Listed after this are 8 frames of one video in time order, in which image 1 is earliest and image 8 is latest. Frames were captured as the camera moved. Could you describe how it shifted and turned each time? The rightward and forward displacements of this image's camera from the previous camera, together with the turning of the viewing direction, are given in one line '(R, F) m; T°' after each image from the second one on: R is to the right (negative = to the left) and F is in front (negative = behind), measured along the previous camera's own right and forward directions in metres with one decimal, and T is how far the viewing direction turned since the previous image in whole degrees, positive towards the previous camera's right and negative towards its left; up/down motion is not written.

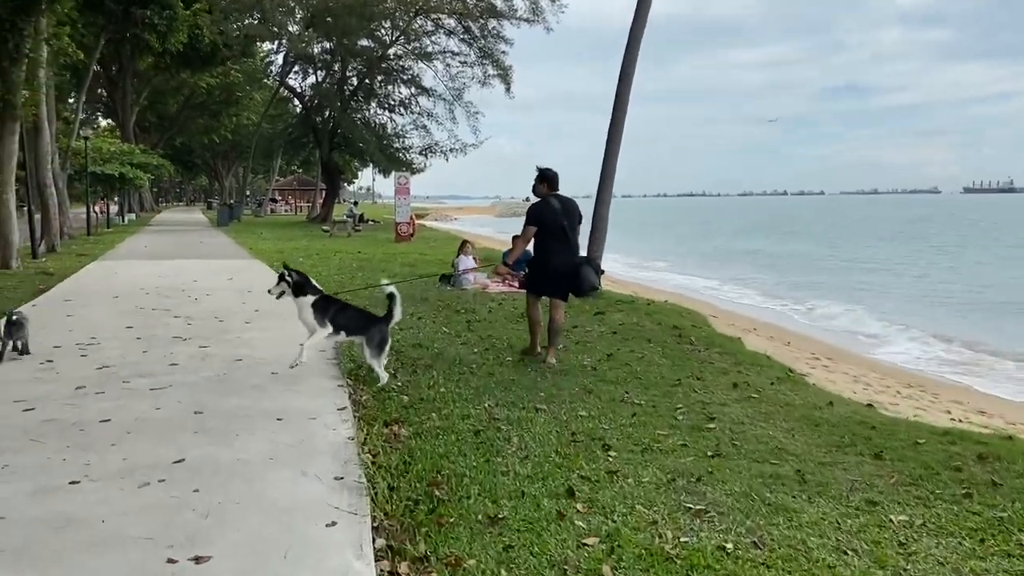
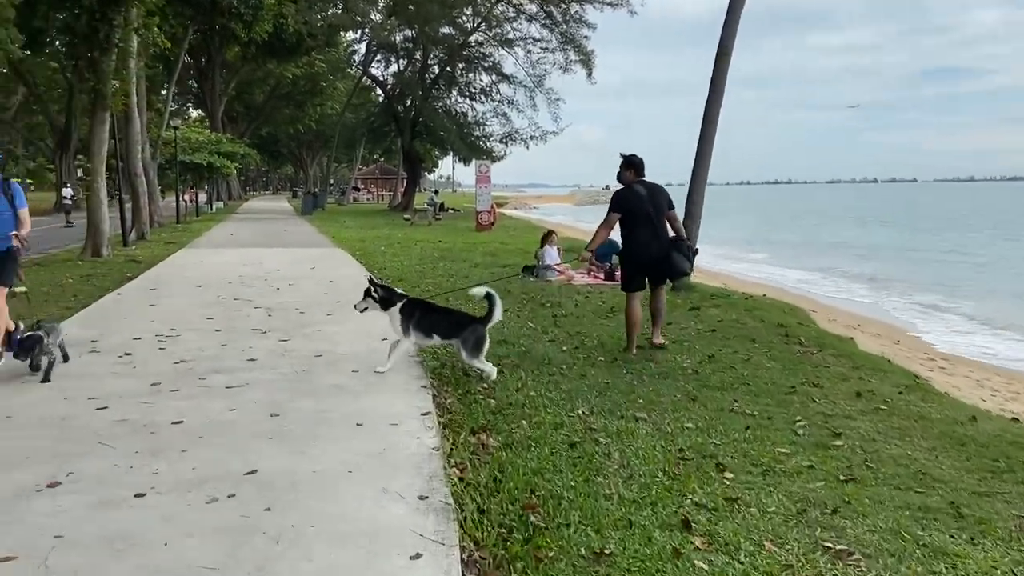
(-0.1, +0.5) m; -5°
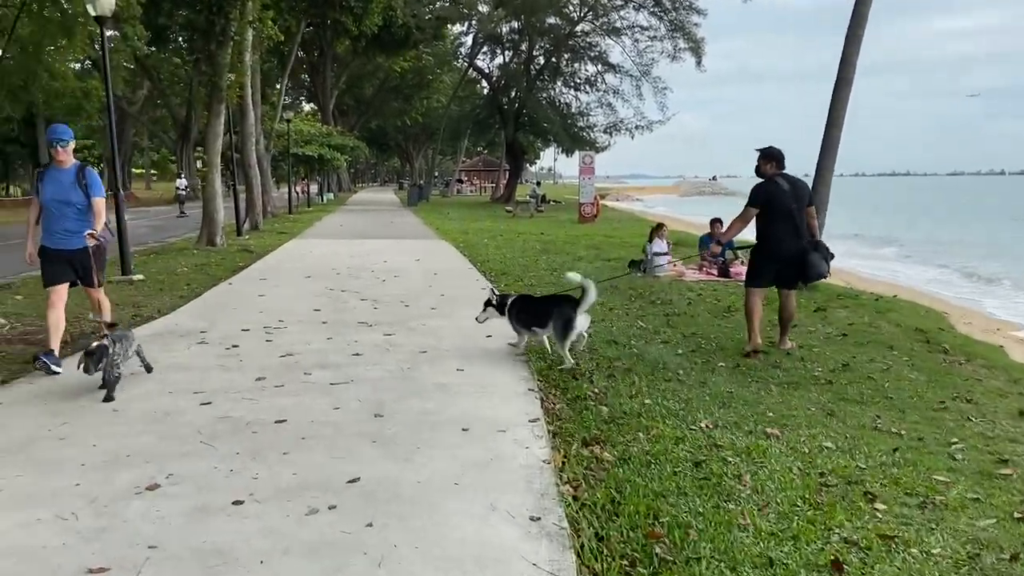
(-0.1, +0.4) m; -7°
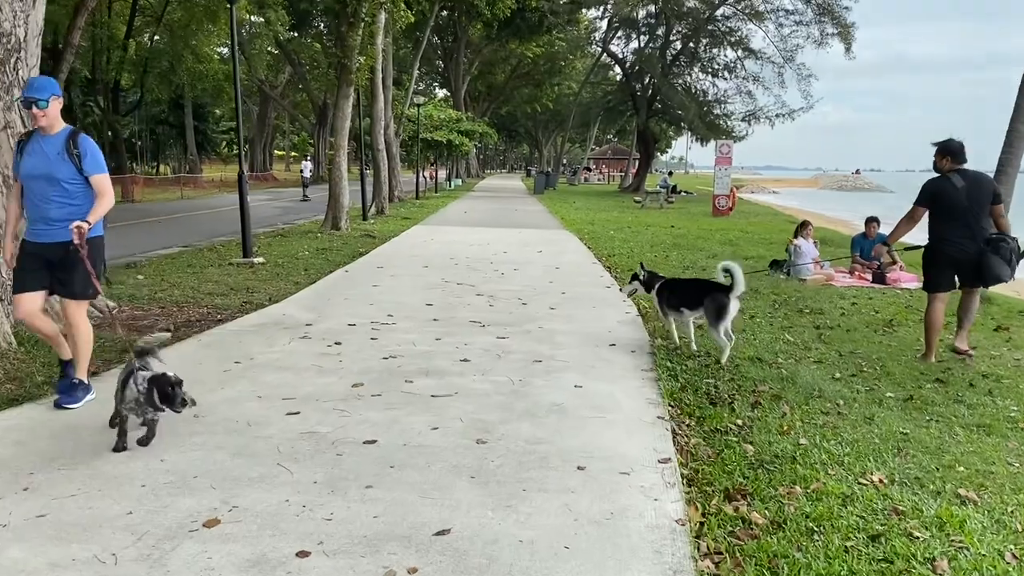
(0.0, +0.8) m; -8°
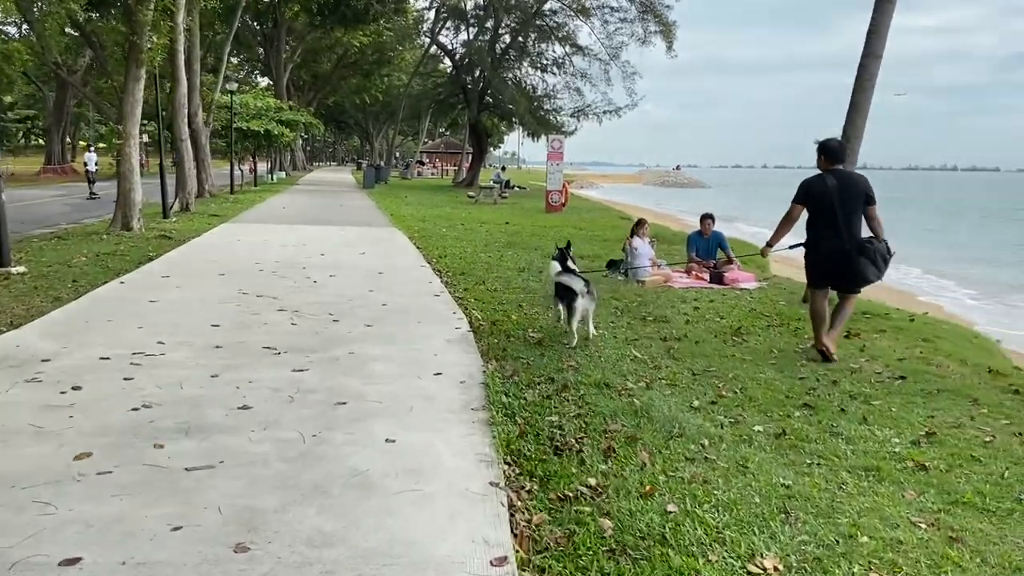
(+0.2, +1.2) m; +11°
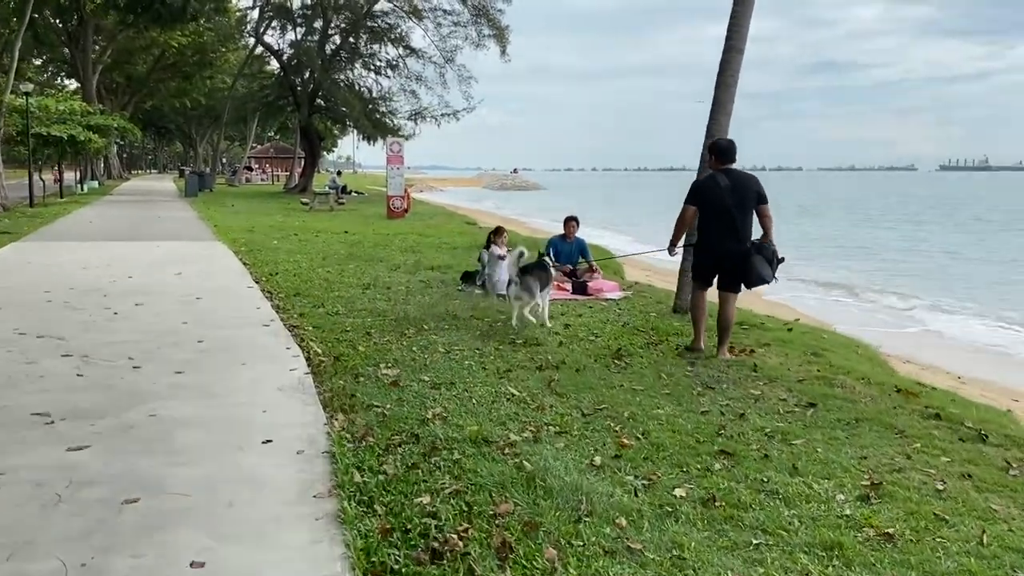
(0.0, +1.1) m; +10°
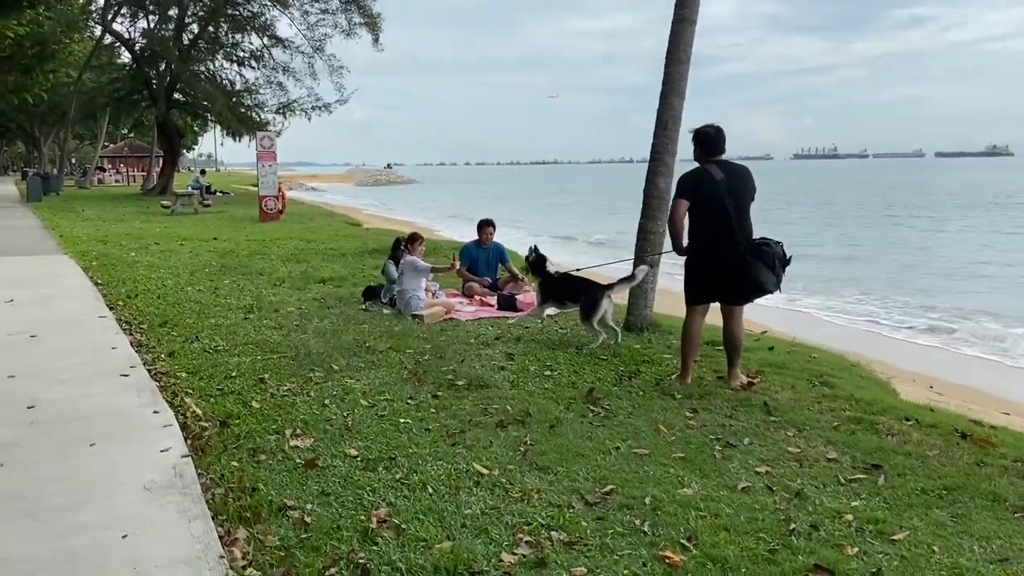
(-0.4, +1.5) m; +8°
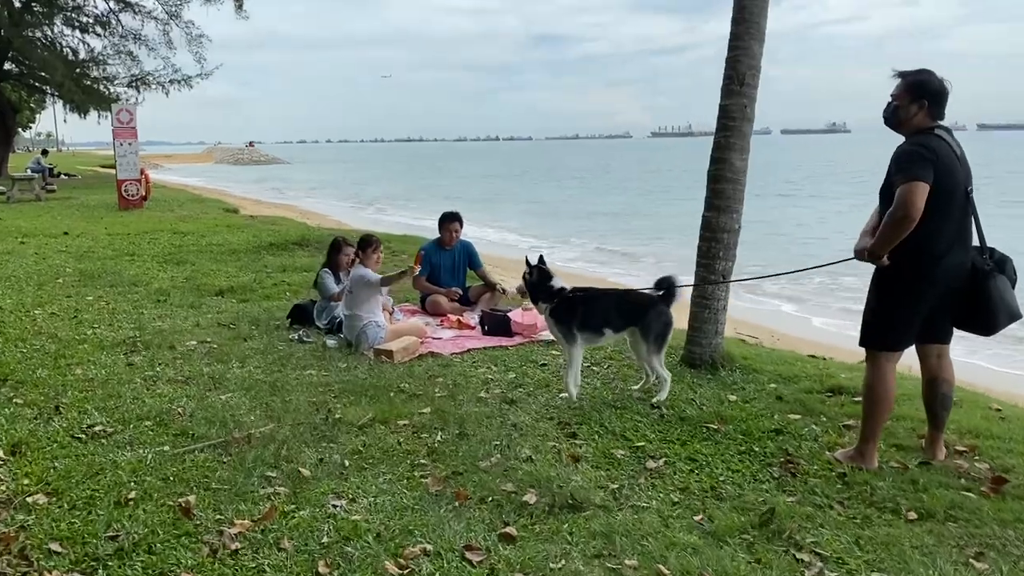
(-0.9, +2.4) m; +9°
